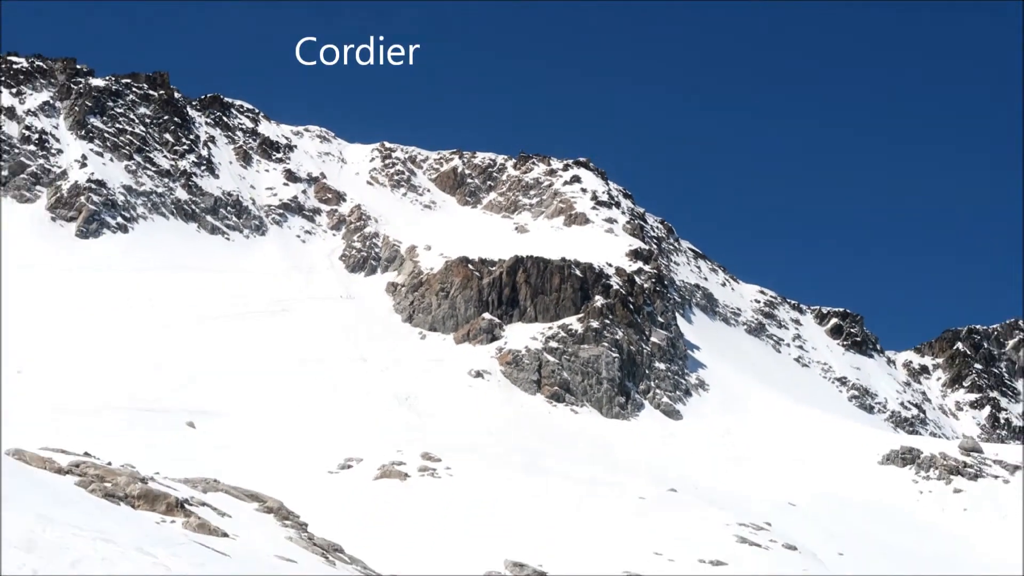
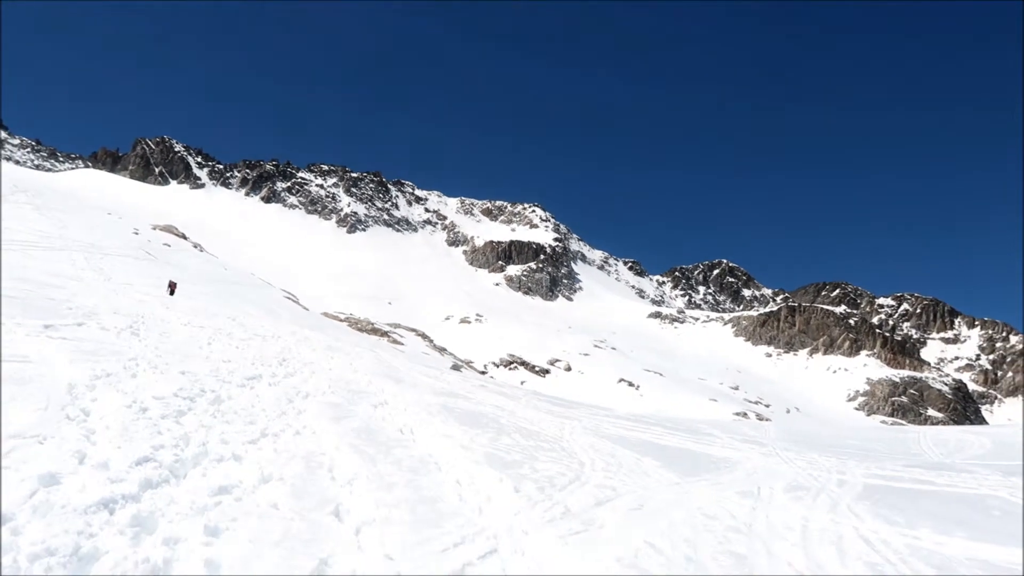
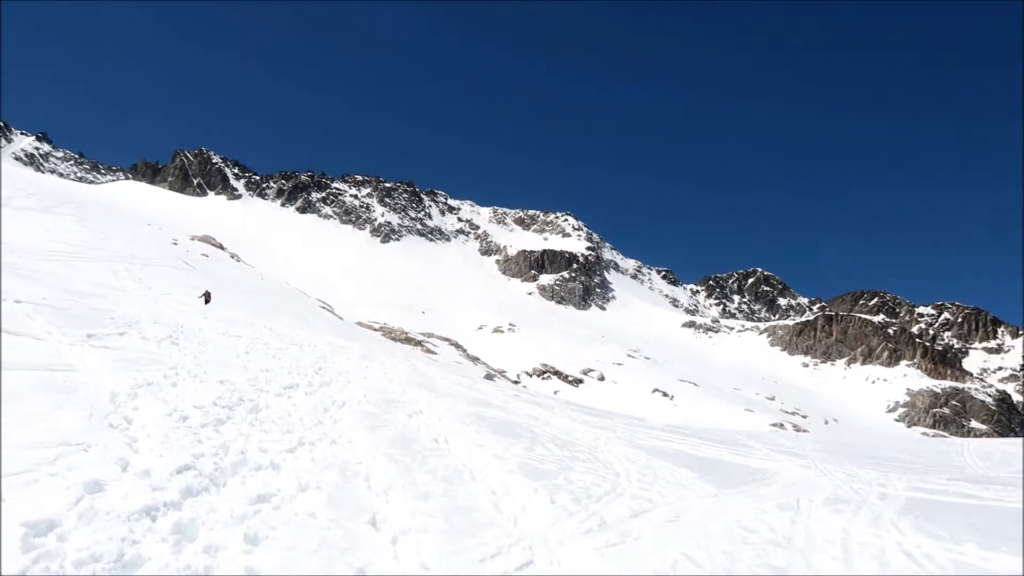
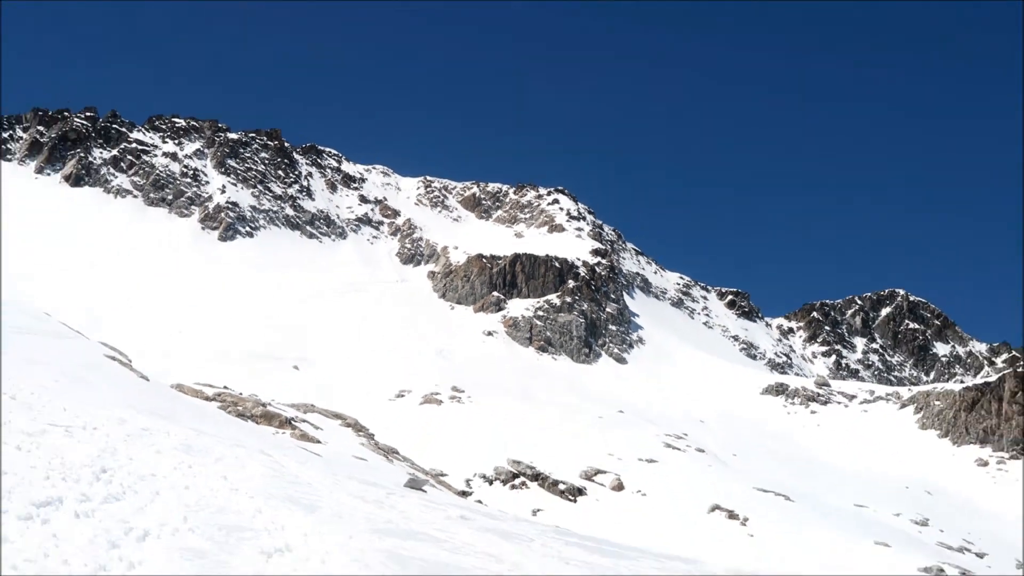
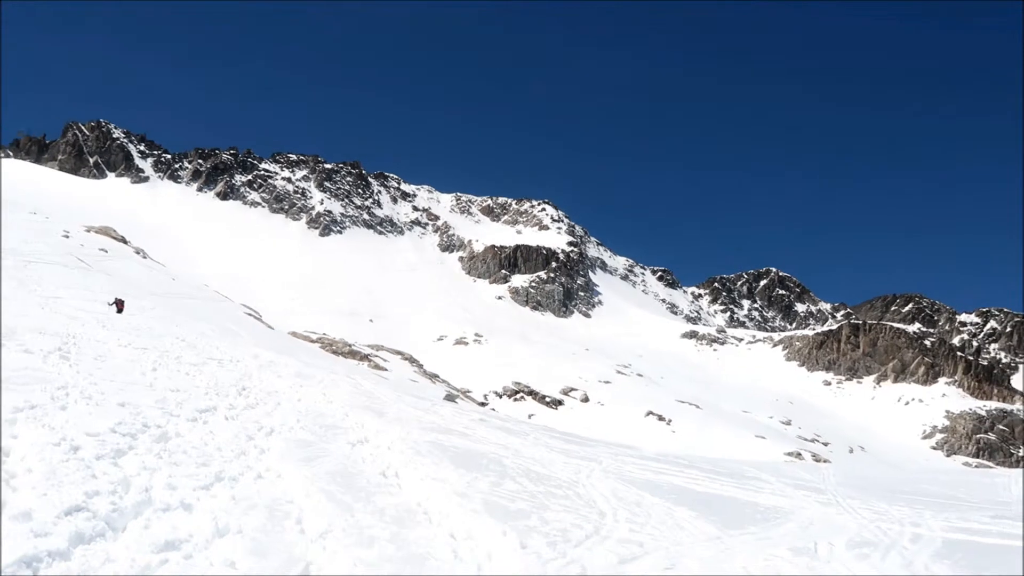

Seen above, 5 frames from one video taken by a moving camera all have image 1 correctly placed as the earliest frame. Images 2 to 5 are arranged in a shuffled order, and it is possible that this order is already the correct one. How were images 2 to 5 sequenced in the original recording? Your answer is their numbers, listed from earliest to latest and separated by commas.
4, 5, 2, 3
